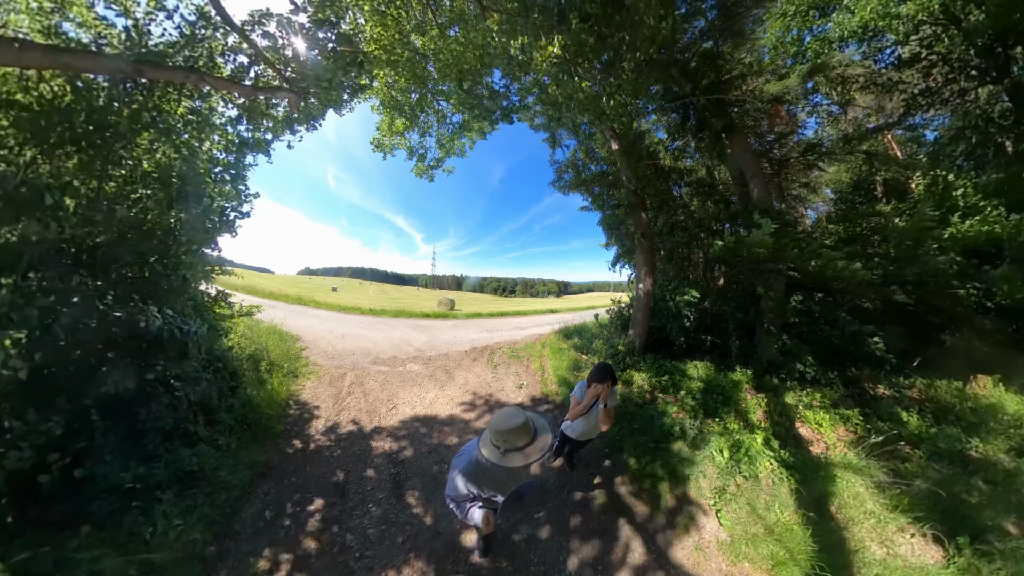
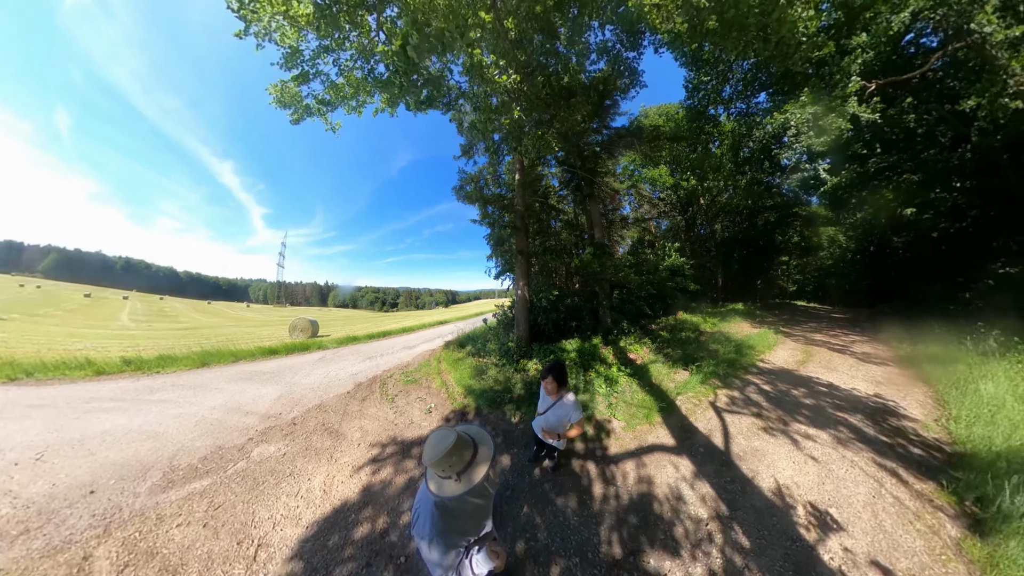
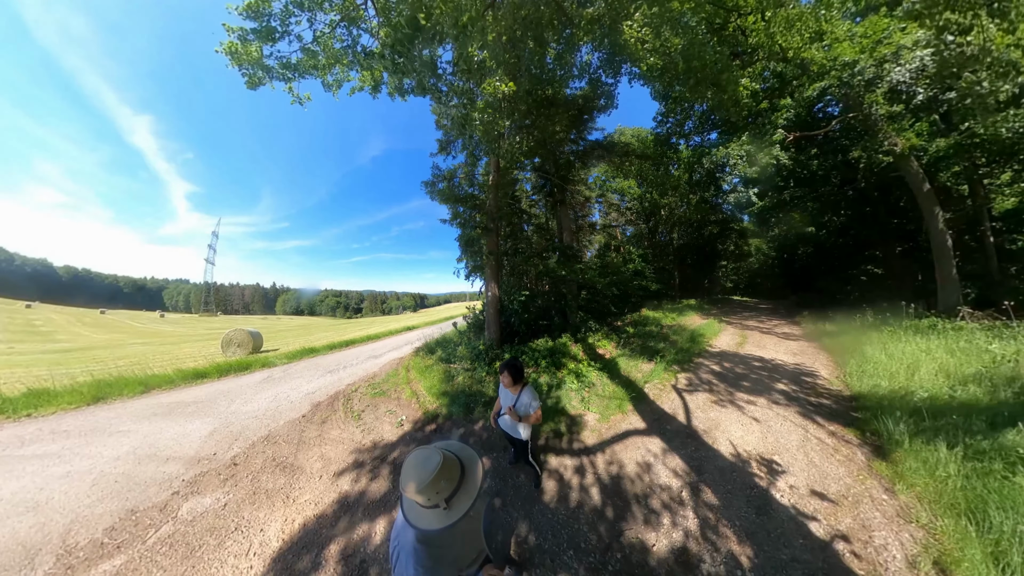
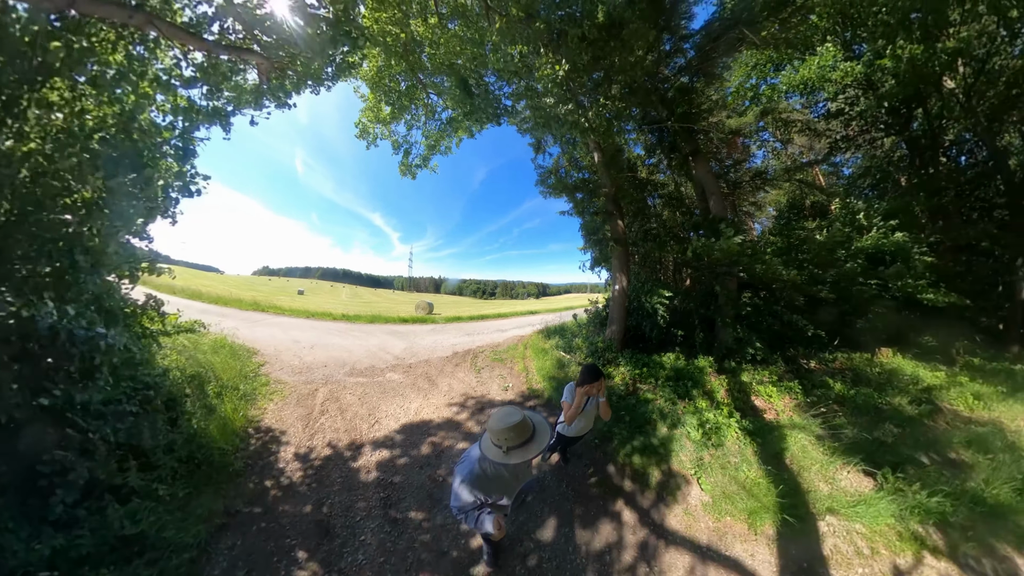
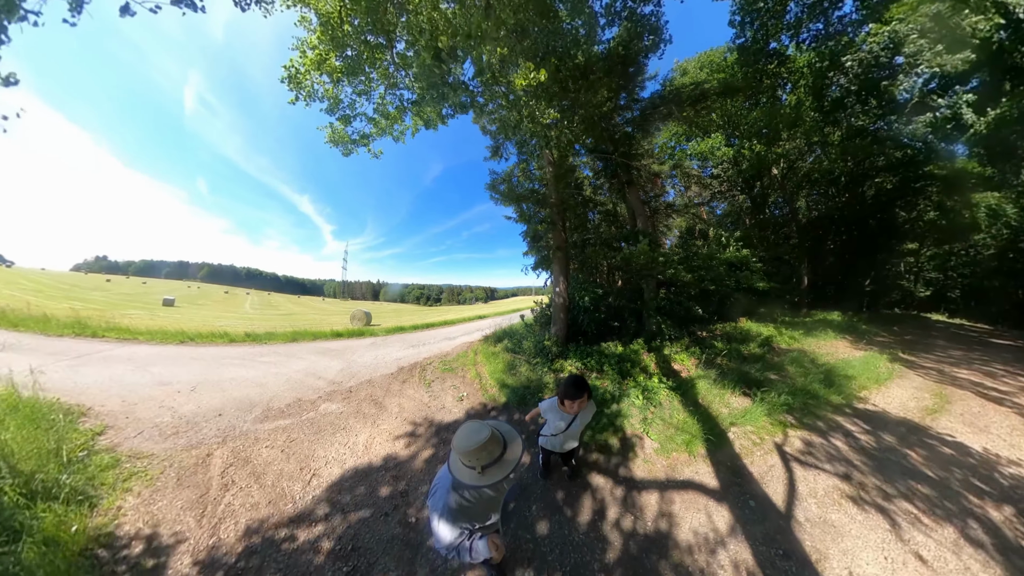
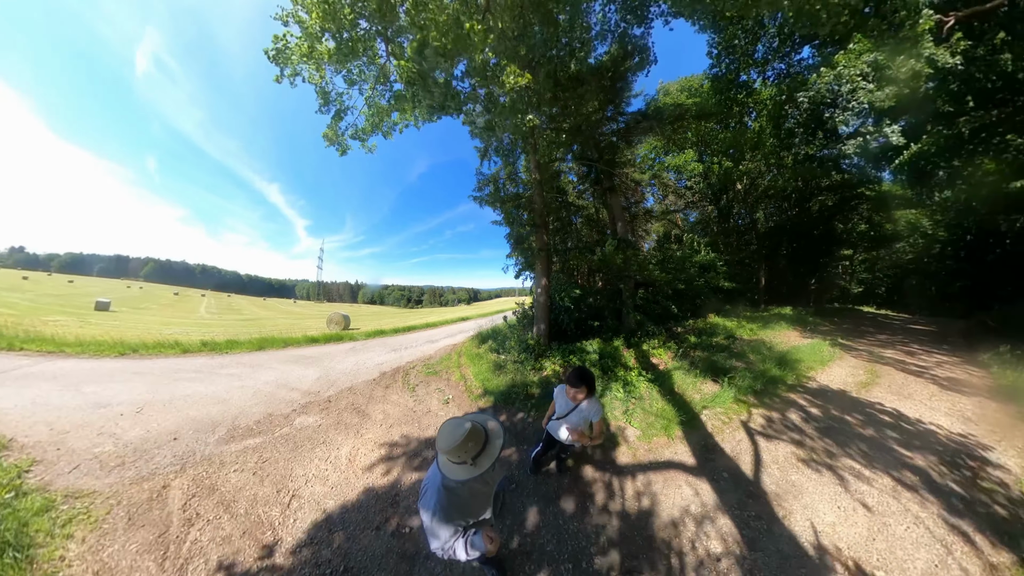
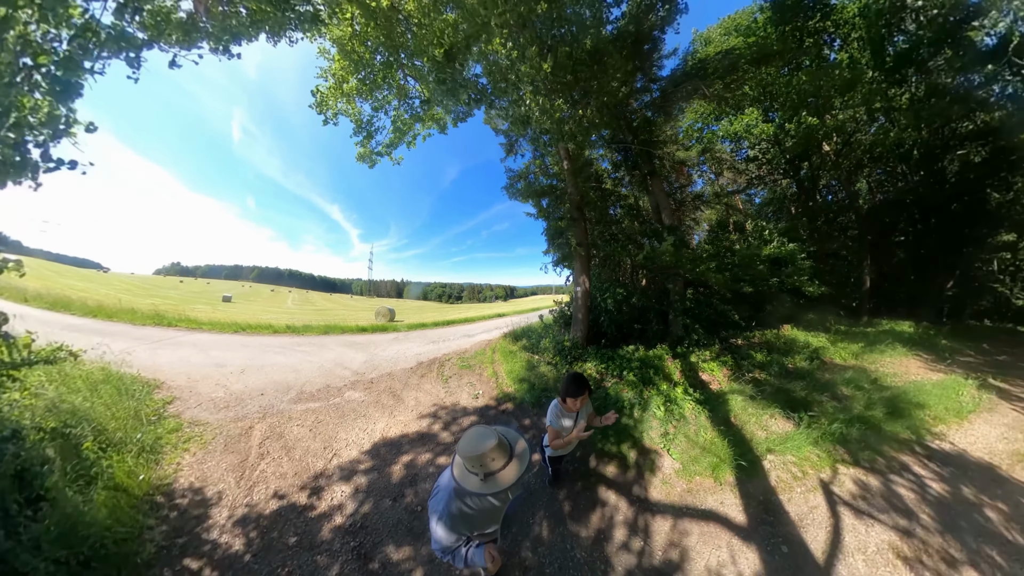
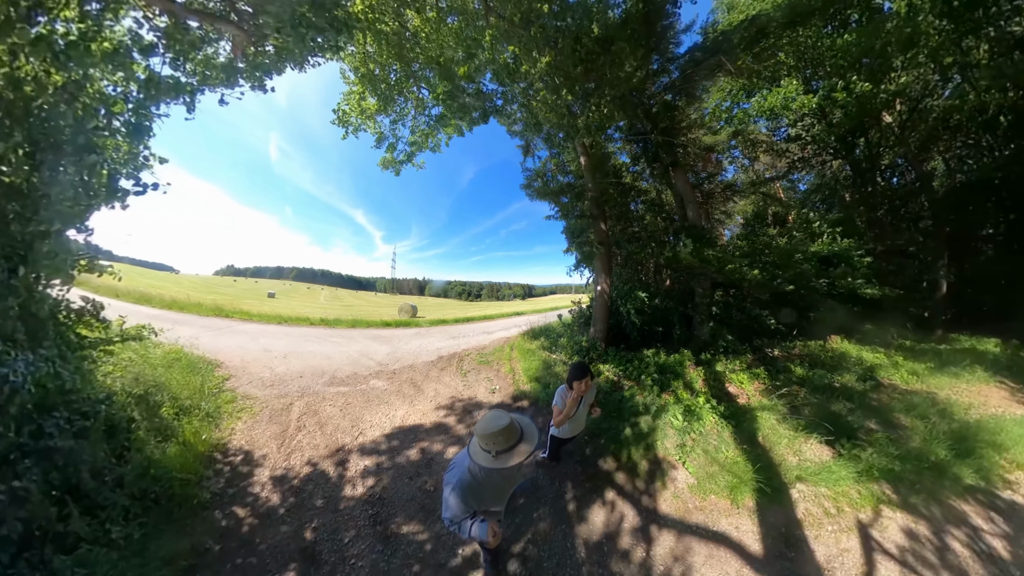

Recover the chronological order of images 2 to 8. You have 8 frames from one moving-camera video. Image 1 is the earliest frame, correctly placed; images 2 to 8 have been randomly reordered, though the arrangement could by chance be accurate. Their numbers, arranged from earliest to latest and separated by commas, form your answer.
4, 8, 7, 5, 6, 2, 3
